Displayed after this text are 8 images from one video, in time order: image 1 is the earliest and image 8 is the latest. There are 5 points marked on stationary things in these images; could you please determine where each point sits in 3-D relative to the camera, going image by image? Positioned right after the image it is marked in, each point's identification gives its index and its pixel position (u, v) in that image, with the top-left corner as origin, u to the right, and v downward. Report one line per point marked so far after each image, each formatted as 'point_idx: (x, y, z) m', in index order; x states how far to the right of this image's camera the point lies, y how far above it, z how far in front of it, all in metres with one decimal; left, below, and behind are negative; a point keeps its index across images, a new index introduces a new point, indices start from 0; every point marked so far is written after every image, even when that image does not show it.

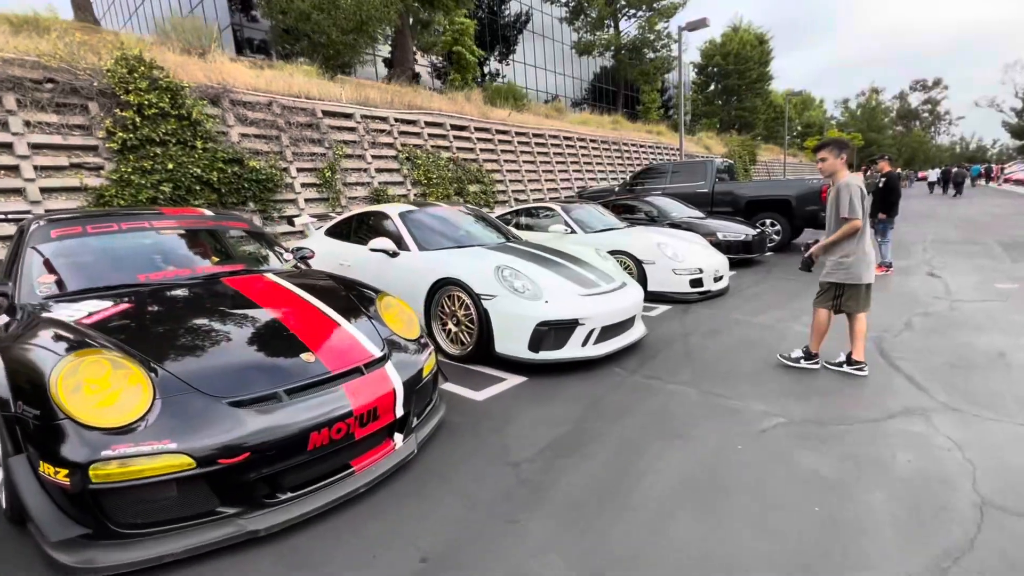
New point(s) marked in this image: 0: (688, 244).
0: (+2.4, +0.6, +6.5) m
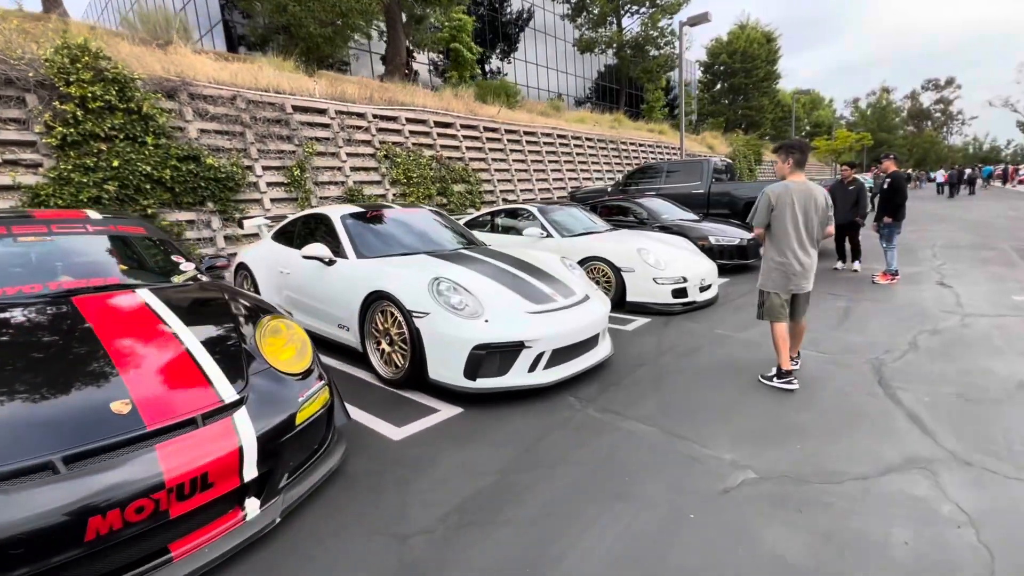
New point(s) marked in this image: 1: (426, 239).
0: (+2.0, +0.5, +5.9) m
1: (-0.8, +0.5, +4.6) m
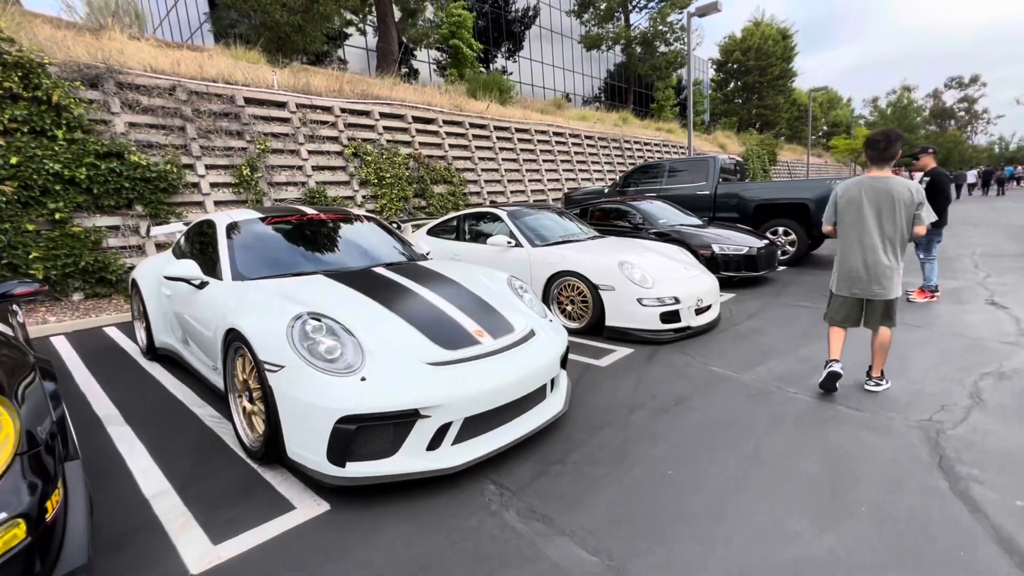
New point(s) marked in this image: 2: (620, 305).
0: (+1.6, +0.2, +4.9) m
1: (-1.3, +0.3, +3.7) m
2: (+1.0, -0.2, +4.5) m
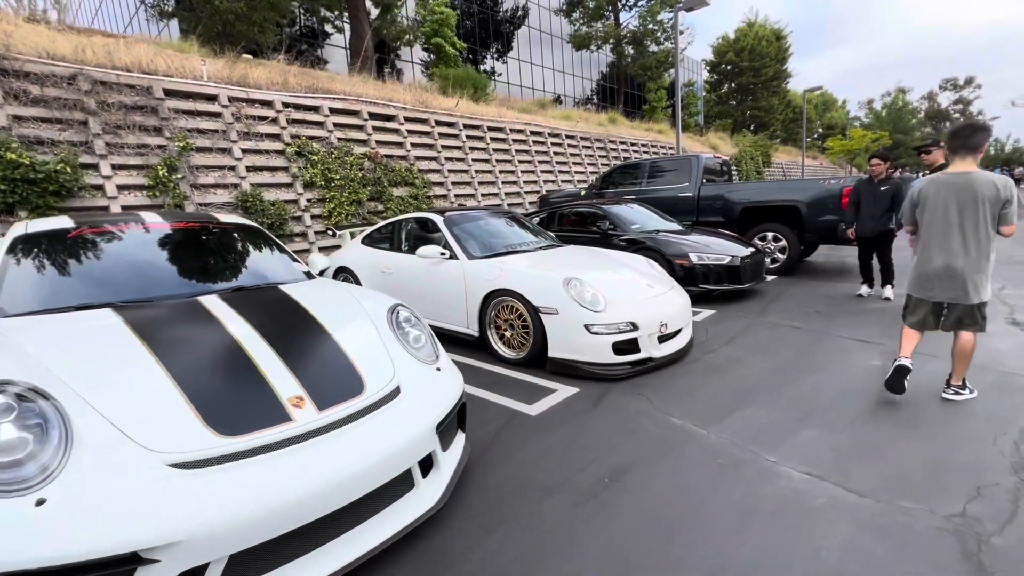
0: (+1.0, +0.1, +4.0) m
1: (-1.9, +0.1, +2.8) m
2: (+0.4, -0.3, +3.7) m
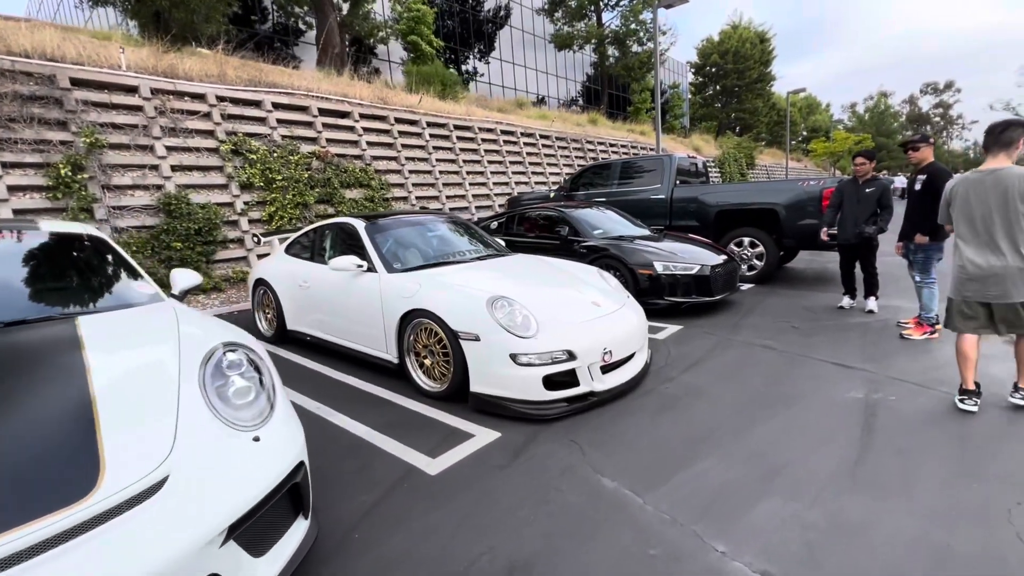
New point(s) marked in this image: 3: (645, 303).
0: (+0.4, -0.1, +3.4) m
1: (-2.4, 0.0, +2.2) m
2: (-0.2, -0.5, +3.1) m
3: (+1.5, -0.2, +5.5) m
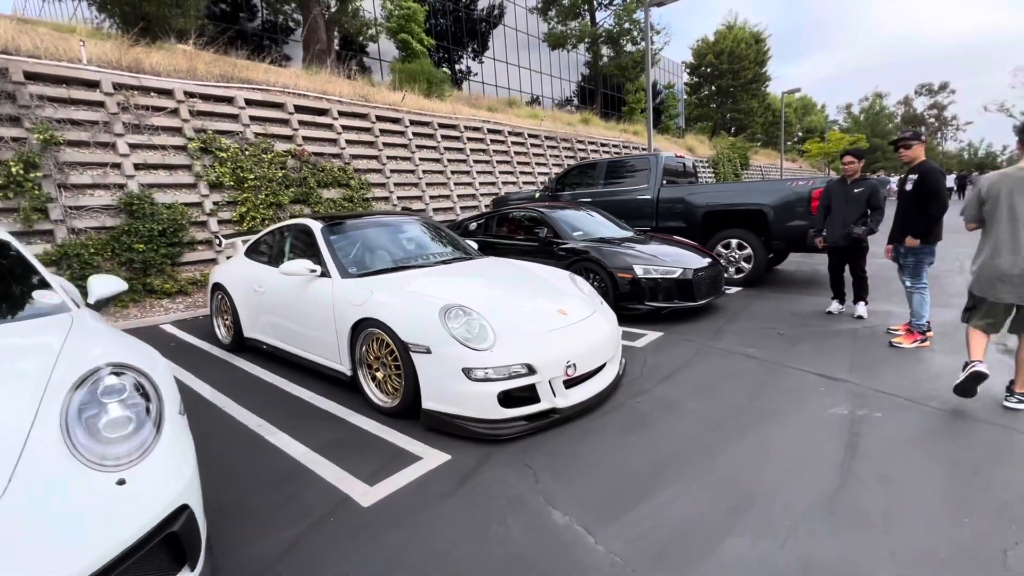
0: (+0.1, -0.1, +3.2) m
1: (-2.7, -0.1, +1.9) m
2: (-0.4, -0.5, +2.8) m
3: (+1.3, -0.2, +5.2) m
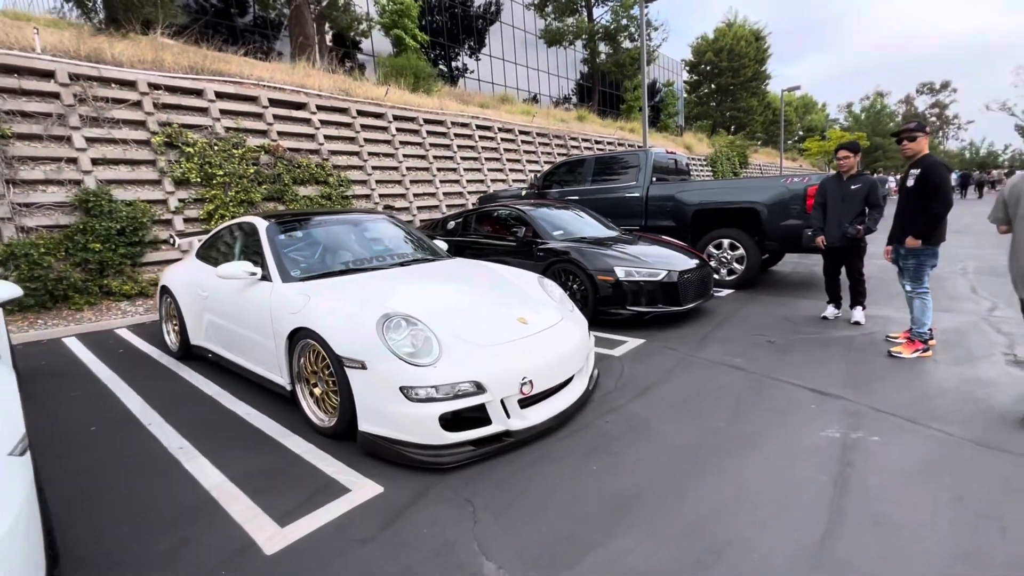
0: (-0.2, -0.2, +2.9) m
1: (-3.0, -0.1, +1.6) m
2: (-0.7, -0.6, +2.5) m
3: (+1.0, -0.3, +4.9) m
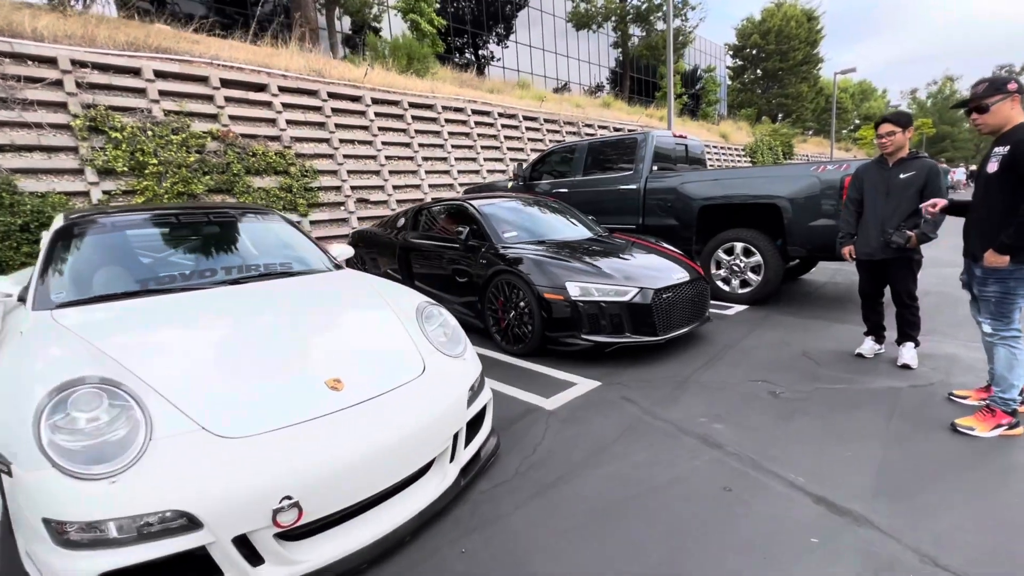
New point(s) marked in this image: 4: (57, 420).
0: (-0.9, -0.3, +1.8) m
1: (-3.8, -0.3, +0.7) m
2: (-1.5, -0.7, +1.5) m
3: (+0.4, -0.4, +3.8) m
4: (-1.4, -0.4, +1.5) m
